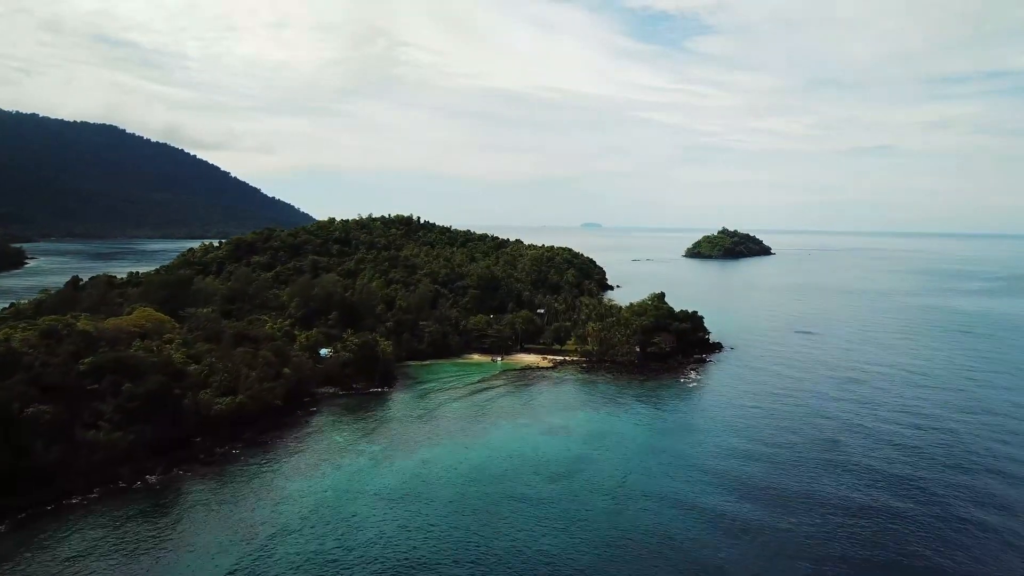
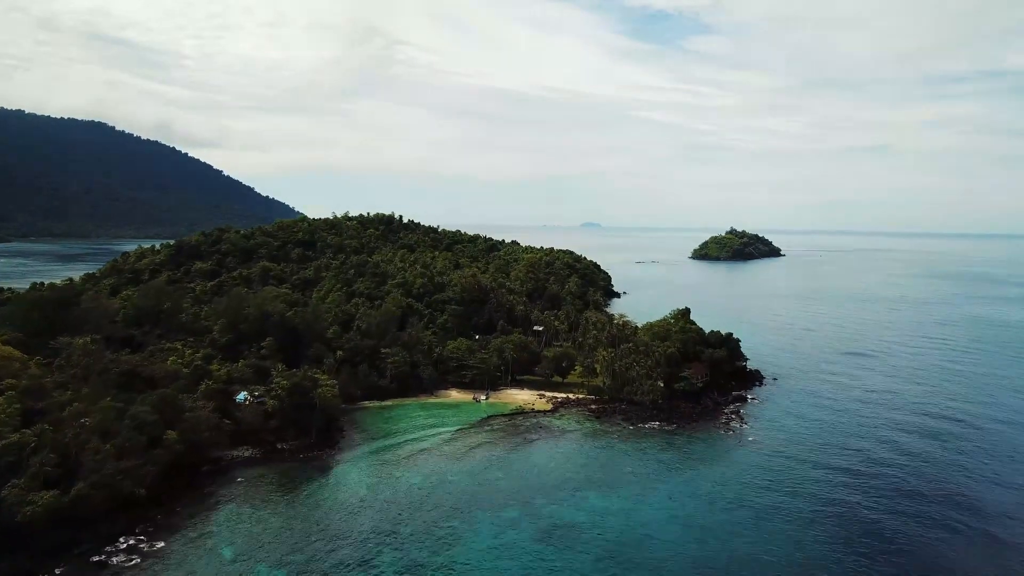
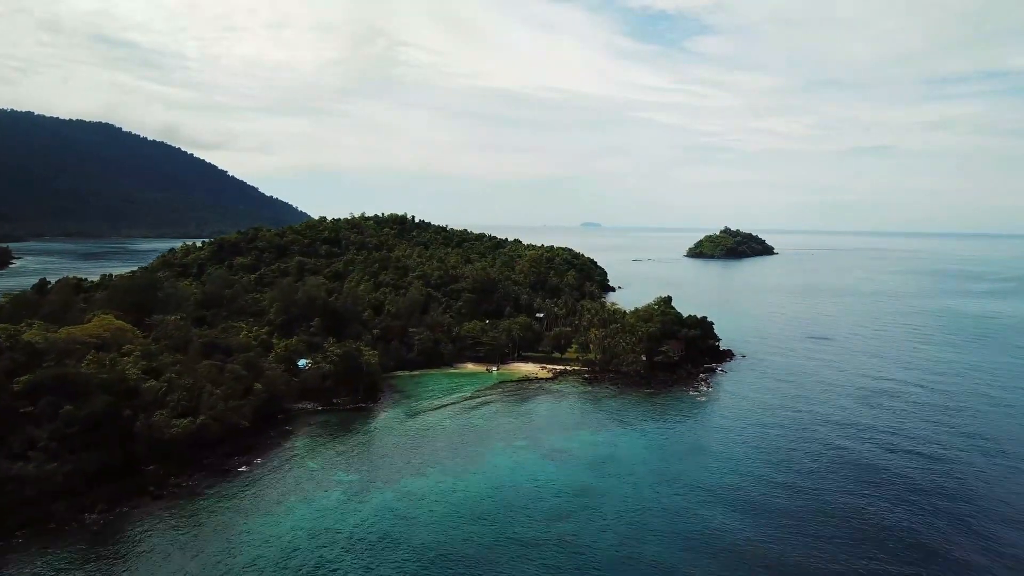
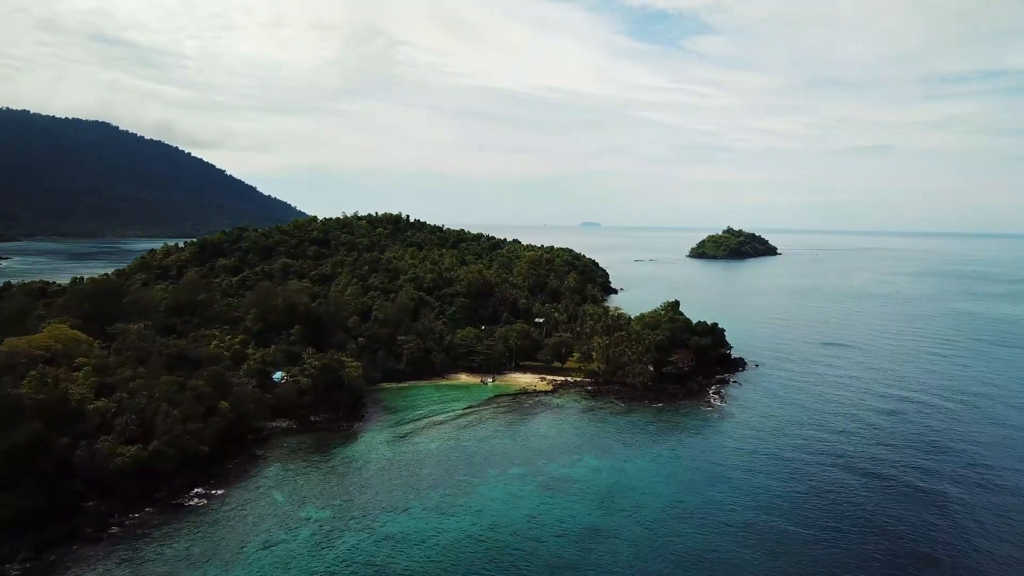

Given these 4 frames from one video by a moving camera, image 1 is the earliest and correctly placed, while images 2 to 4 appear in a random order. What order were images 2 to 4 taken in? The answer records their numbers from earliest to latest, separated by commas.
3, 4, 2
